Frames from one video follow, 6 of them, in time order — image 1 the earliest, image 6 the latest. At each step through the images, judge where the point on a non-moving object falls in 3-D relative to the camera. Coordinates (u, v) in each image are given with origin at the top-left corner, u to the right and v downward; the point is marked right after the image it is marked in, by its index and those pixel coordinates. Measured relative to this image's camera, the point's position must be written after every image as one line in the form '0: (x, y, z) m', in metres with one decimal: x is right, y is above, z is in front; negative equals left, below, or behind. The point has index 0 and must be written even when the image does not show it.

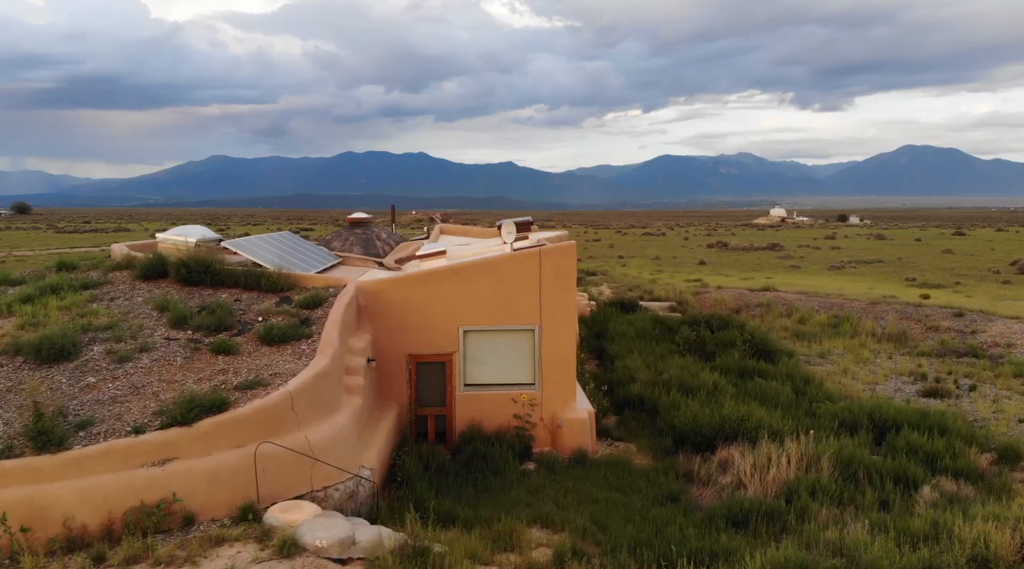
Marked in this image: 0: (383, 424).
0: (-1.9, -2.1, +11.7) m
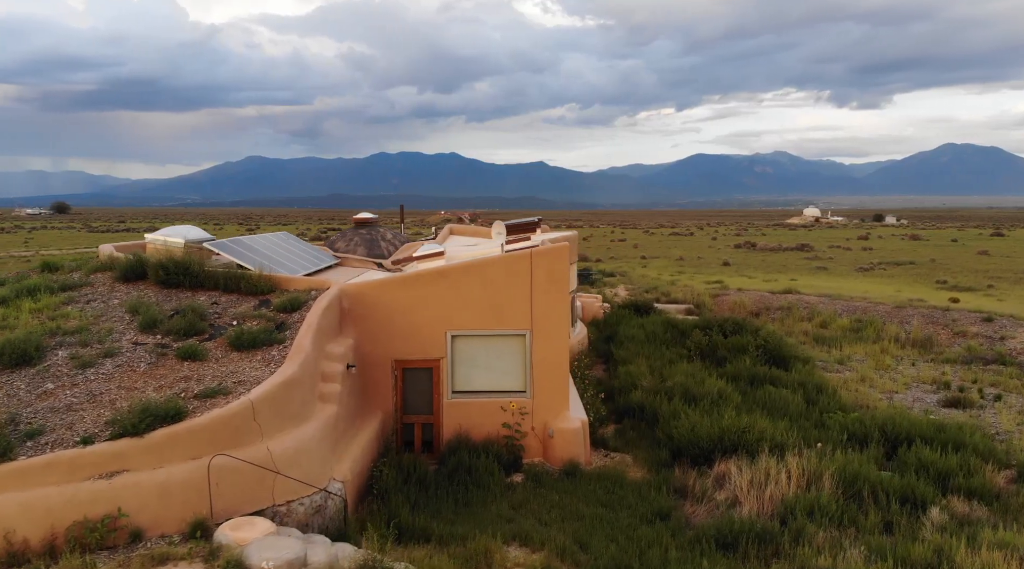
0: (-2.1, -2.1, +11.2) m
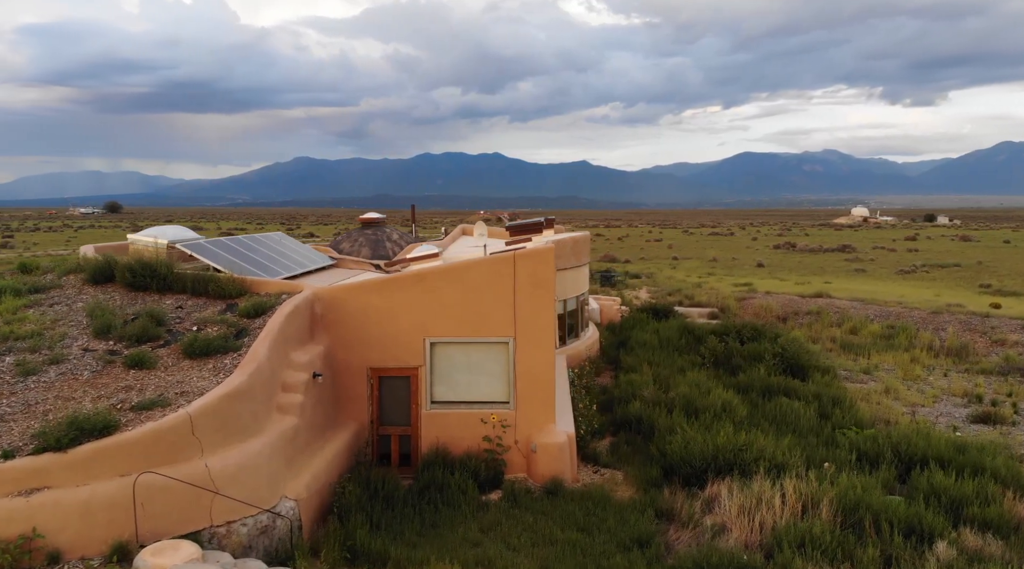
0: (-2.5, -2.2, +10.6) m
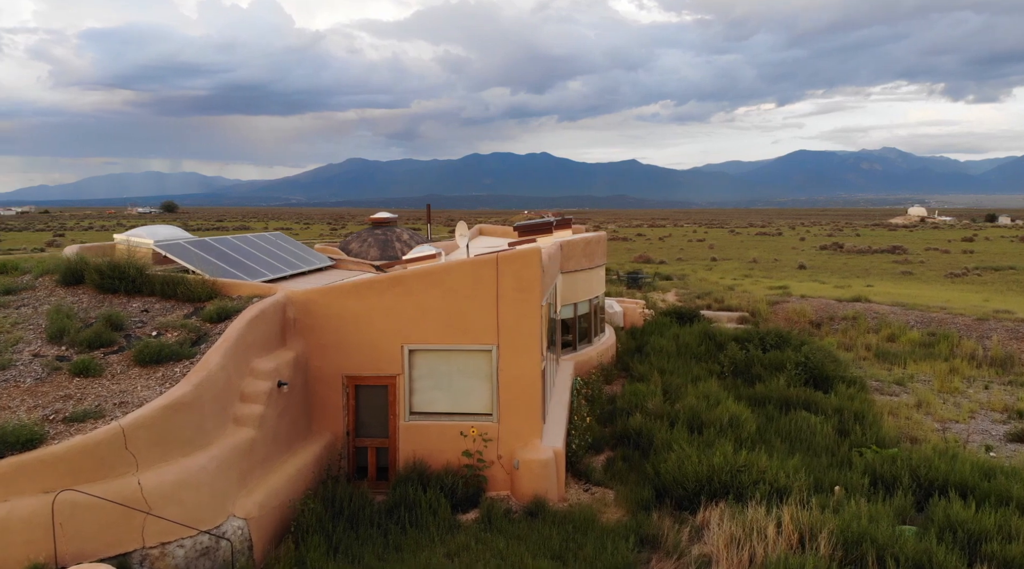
0: (-2.8, -2.2, +10.0) m
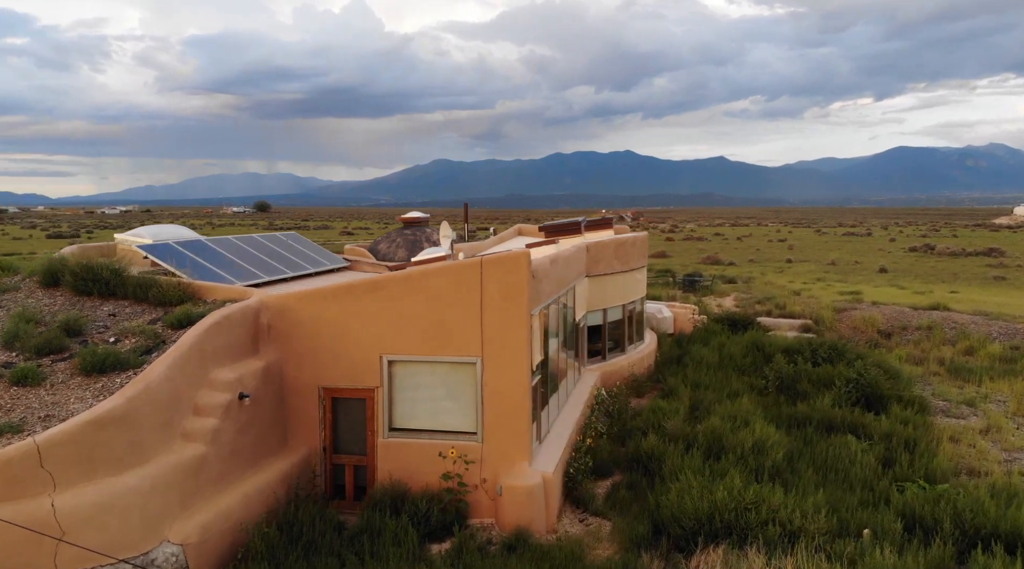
0: (-3.0, -2.3, +9.3) m
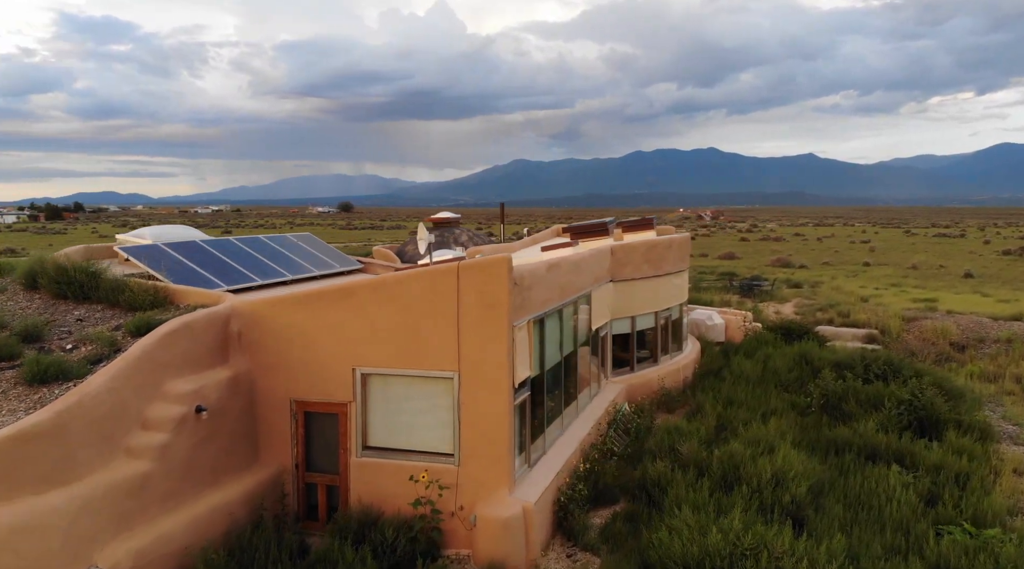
0: (-3.3, -2.4, +8.8) m
